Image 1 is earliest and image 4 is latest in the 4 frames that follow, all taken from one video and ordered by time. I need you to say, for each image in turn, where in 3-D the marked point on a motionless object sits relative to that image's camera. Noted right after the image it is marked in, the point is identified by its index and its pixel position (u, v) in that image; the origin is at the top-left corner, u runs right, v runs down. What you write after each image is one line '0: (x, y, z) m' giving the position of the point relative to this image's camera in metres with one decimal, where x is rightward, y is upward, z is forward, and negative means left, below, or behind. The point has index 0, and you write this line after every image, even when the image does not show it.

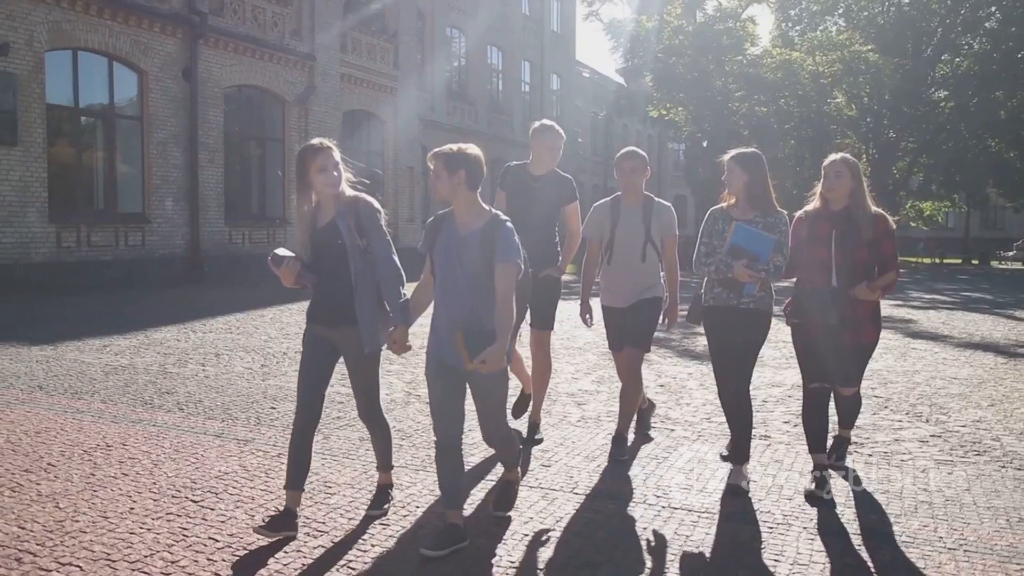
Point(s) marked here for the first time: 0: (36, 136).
0: (-8.2, +2.6, +15.7) m
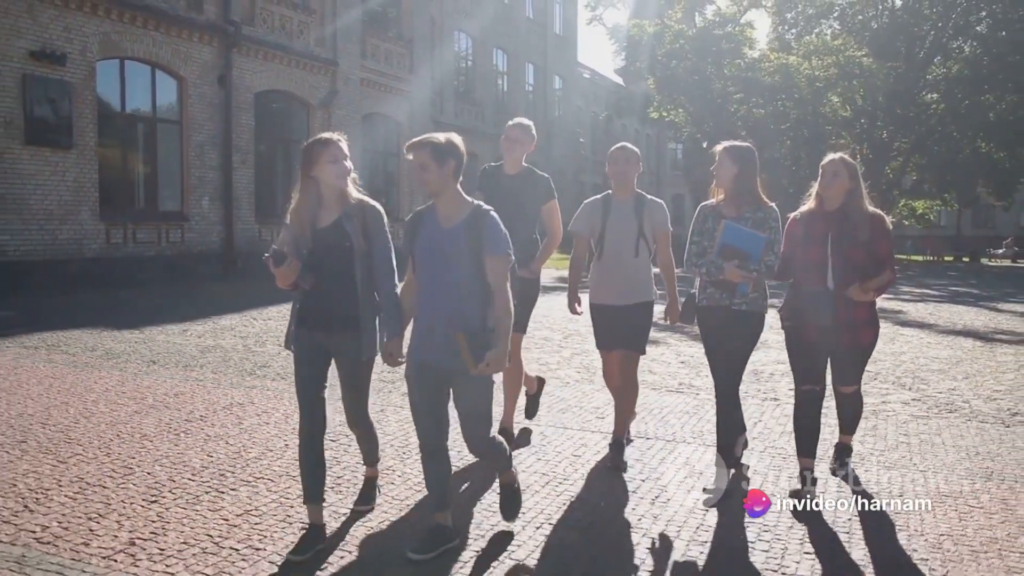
0: (-7.8, +2.7, +16.9) m
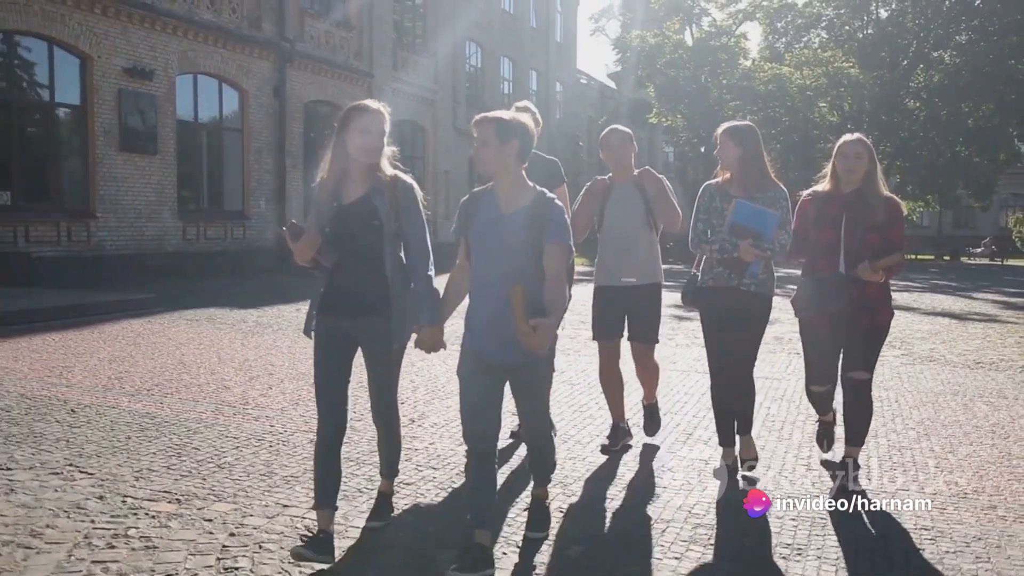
0: (-7.1, +2.9, +18.9) m
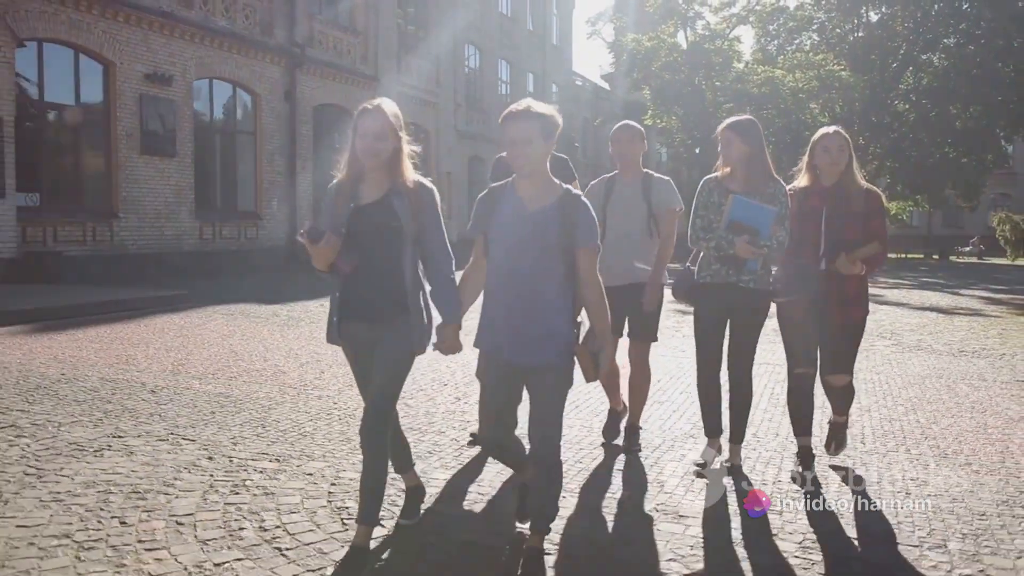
0: (-7.0, +3.0, +19.6) m
